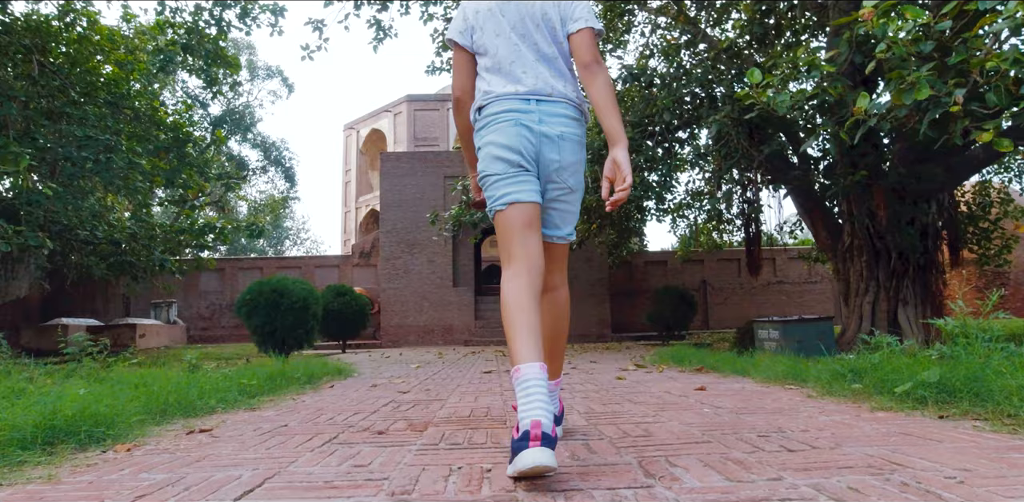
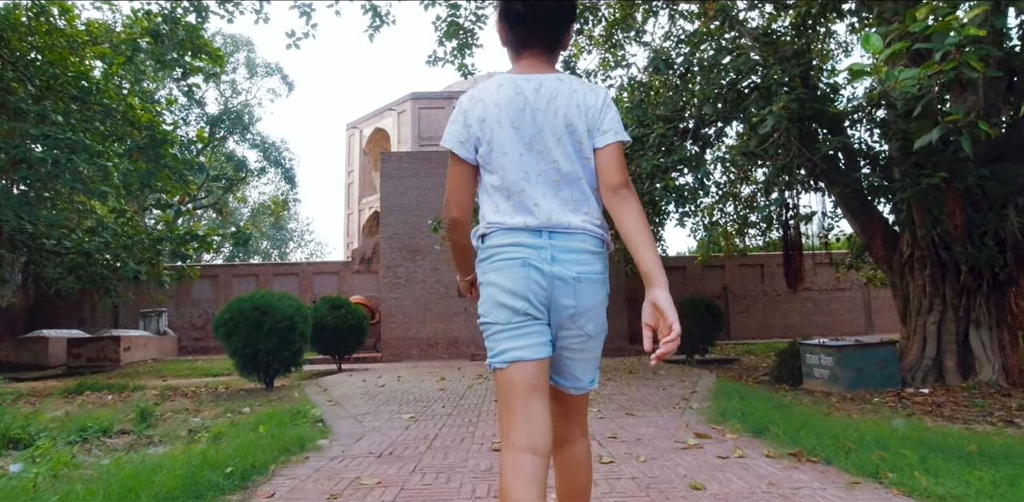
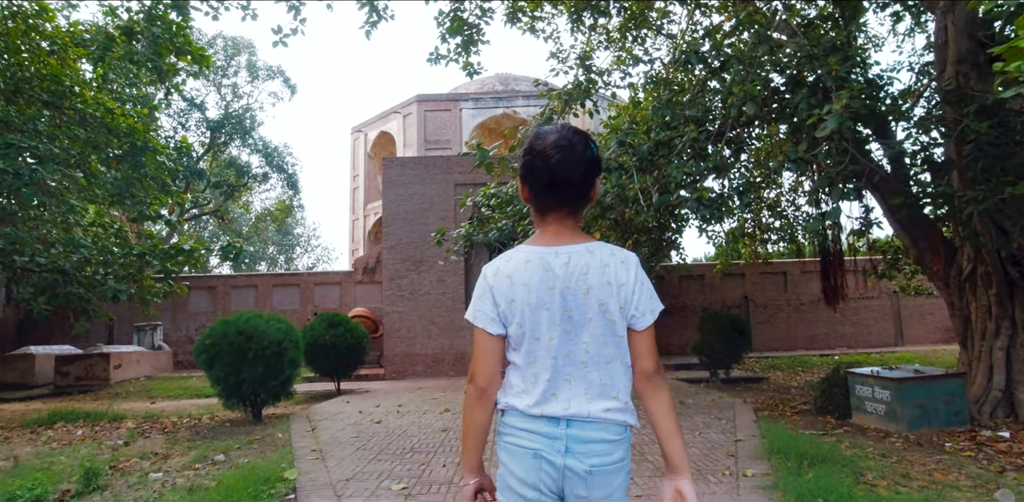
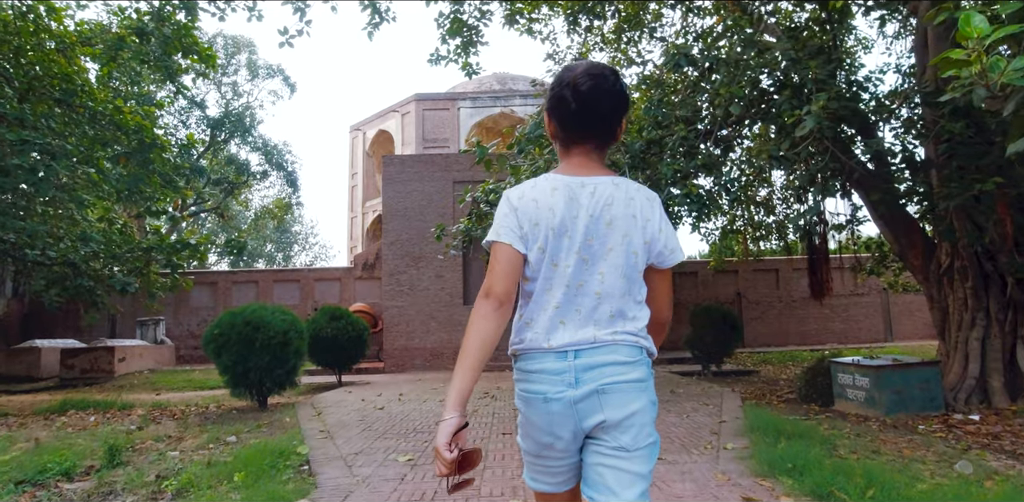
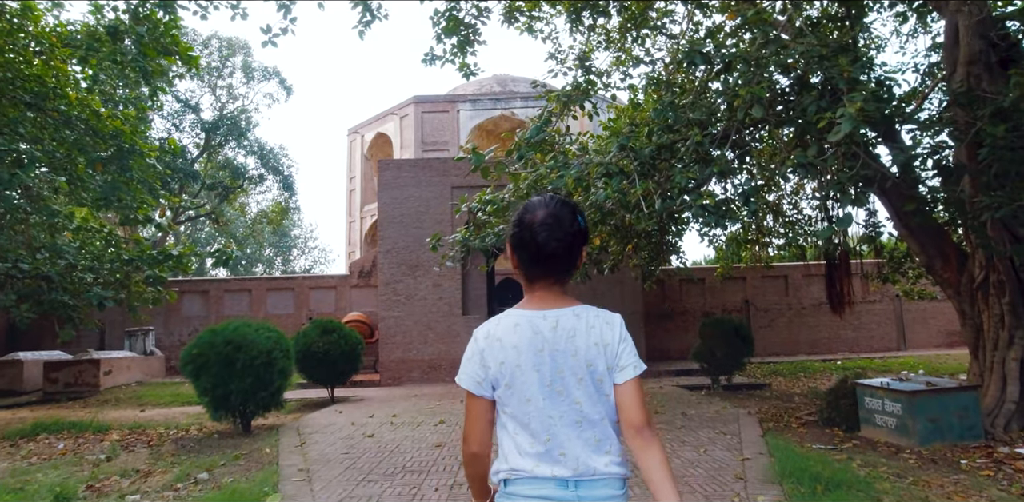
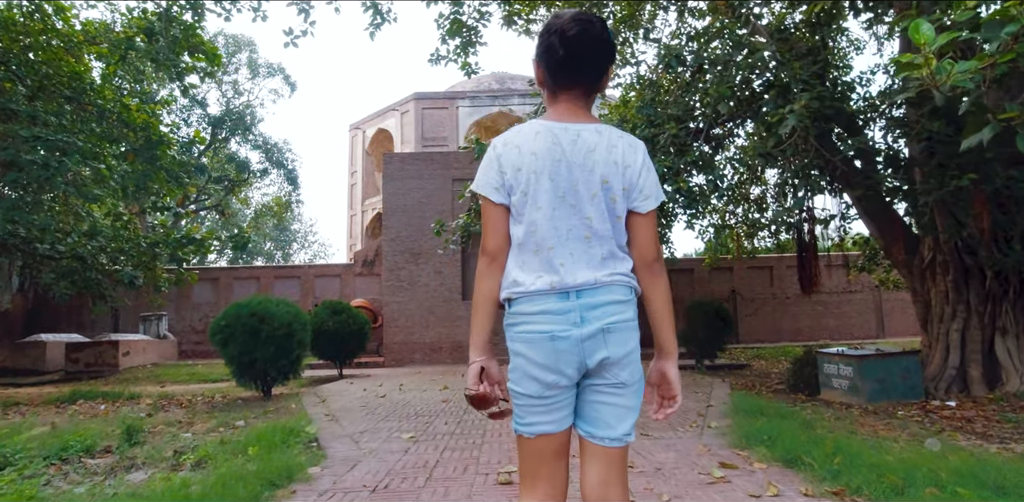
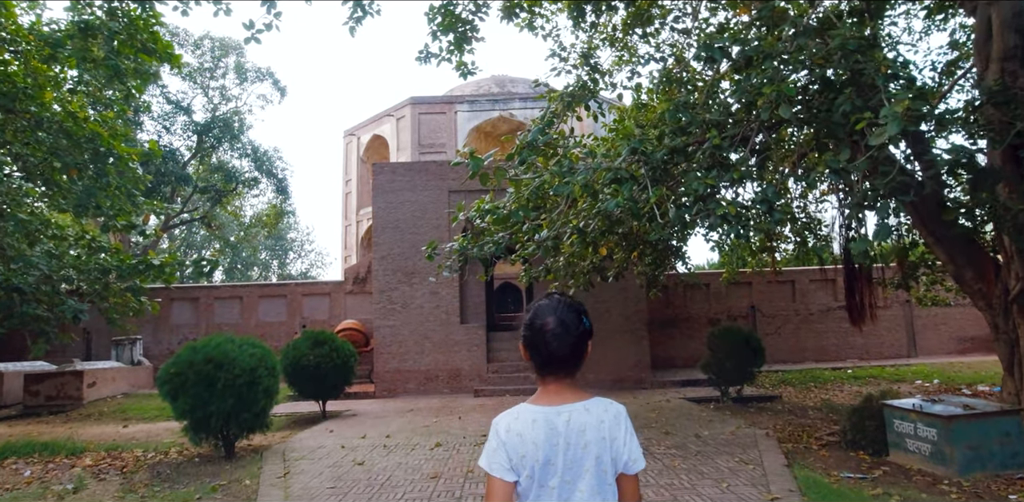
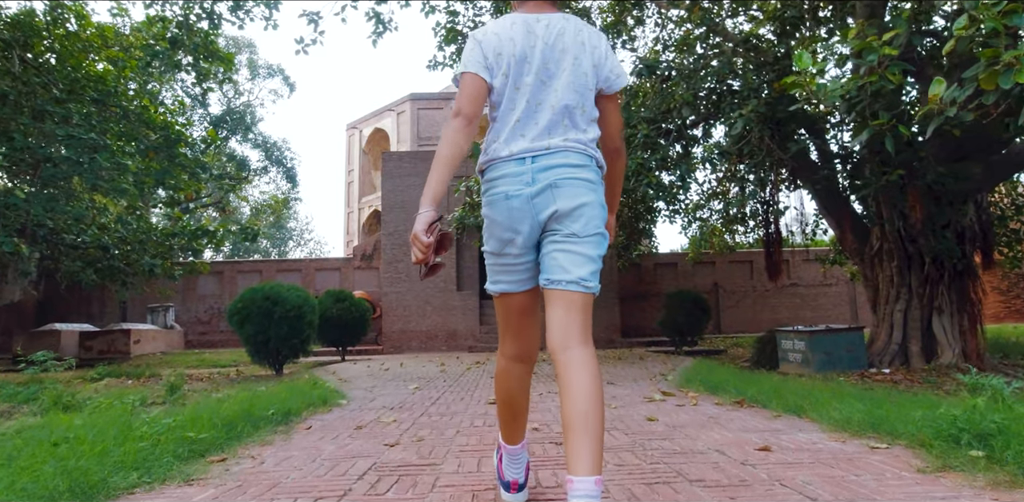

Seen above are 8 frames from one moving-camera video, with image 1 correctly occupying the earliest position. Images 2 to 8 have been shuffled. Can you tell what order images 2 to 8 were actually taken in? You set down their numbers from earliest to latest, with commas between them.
8, 2, 6, 4, 3, 5, 7
